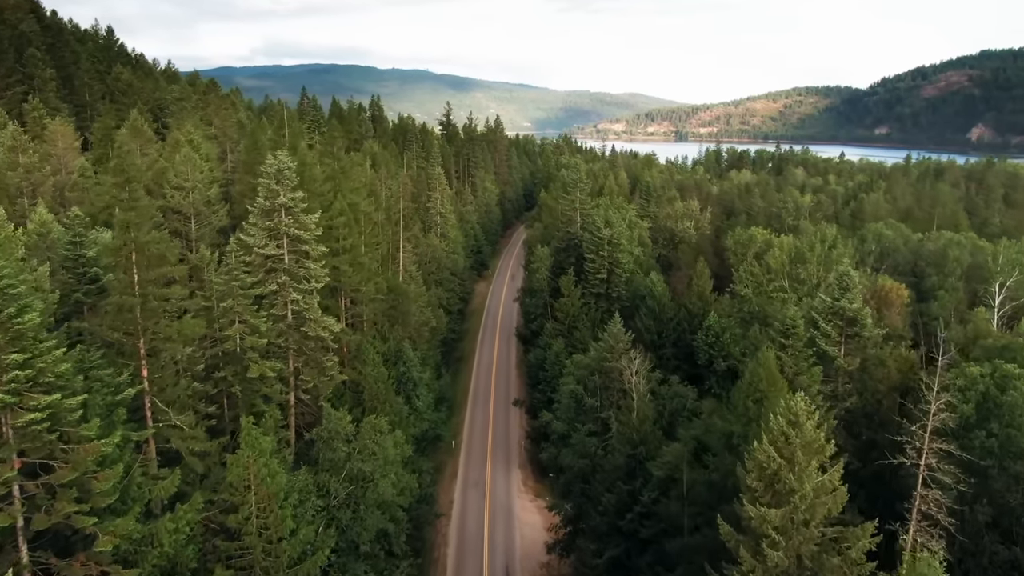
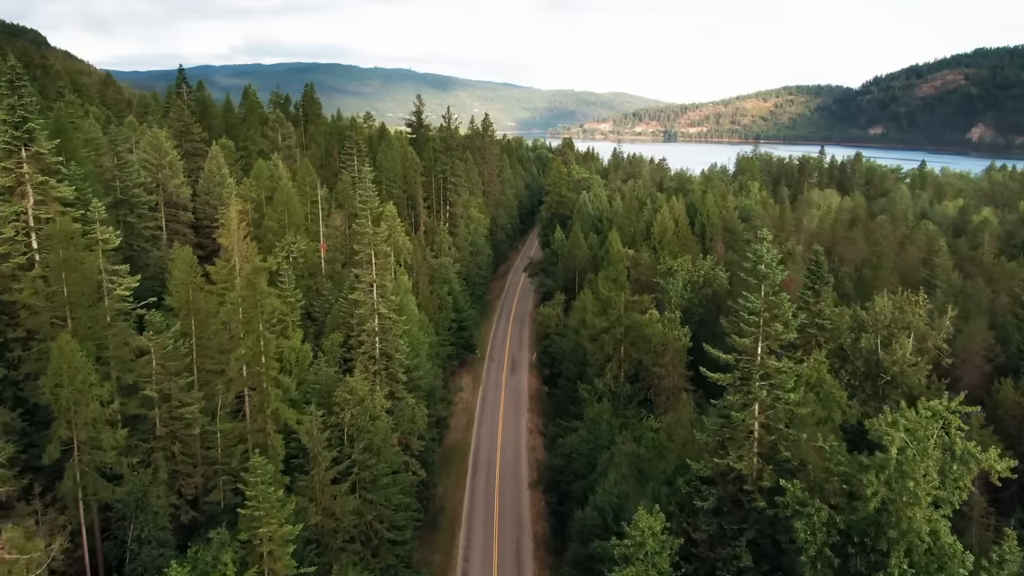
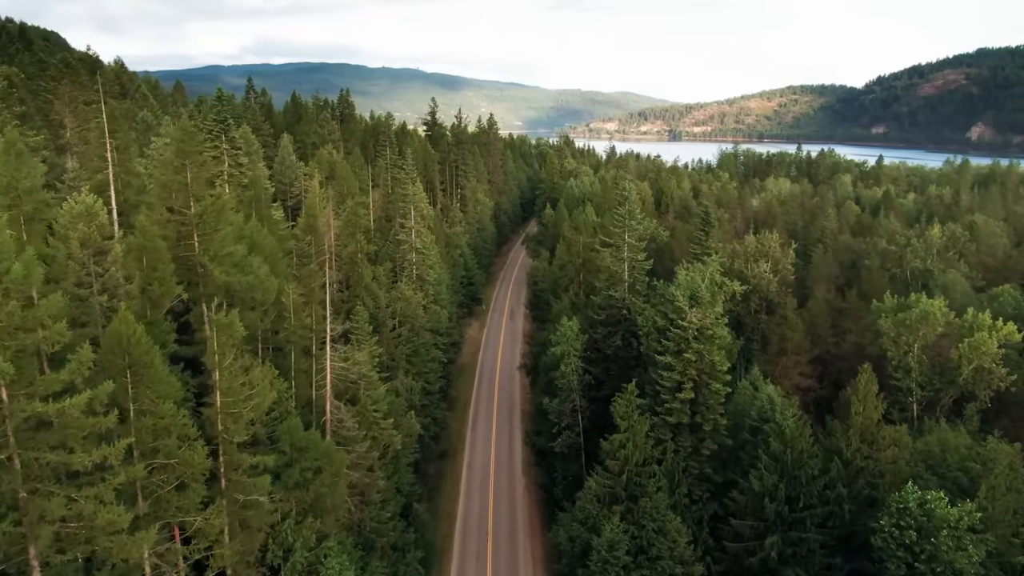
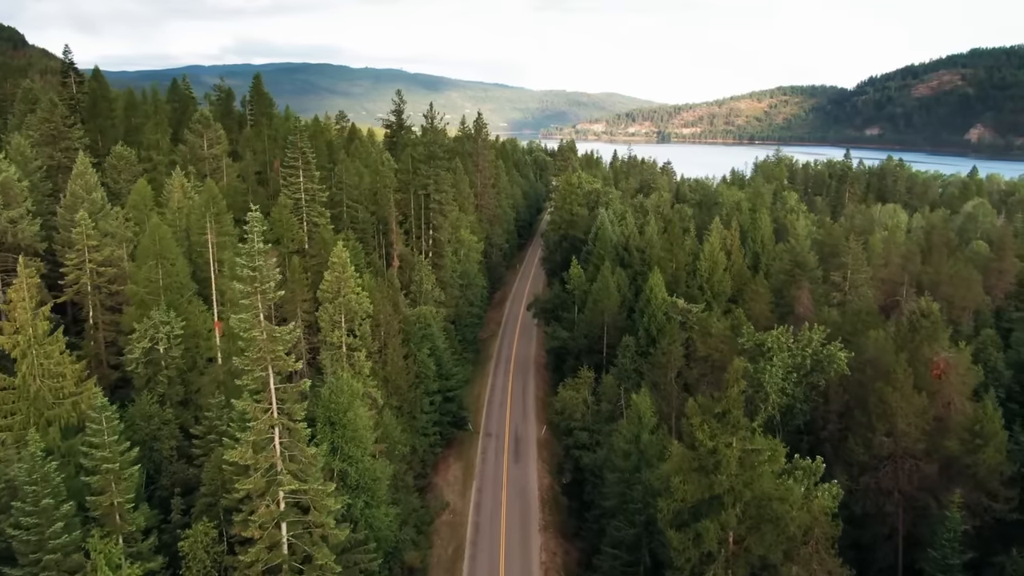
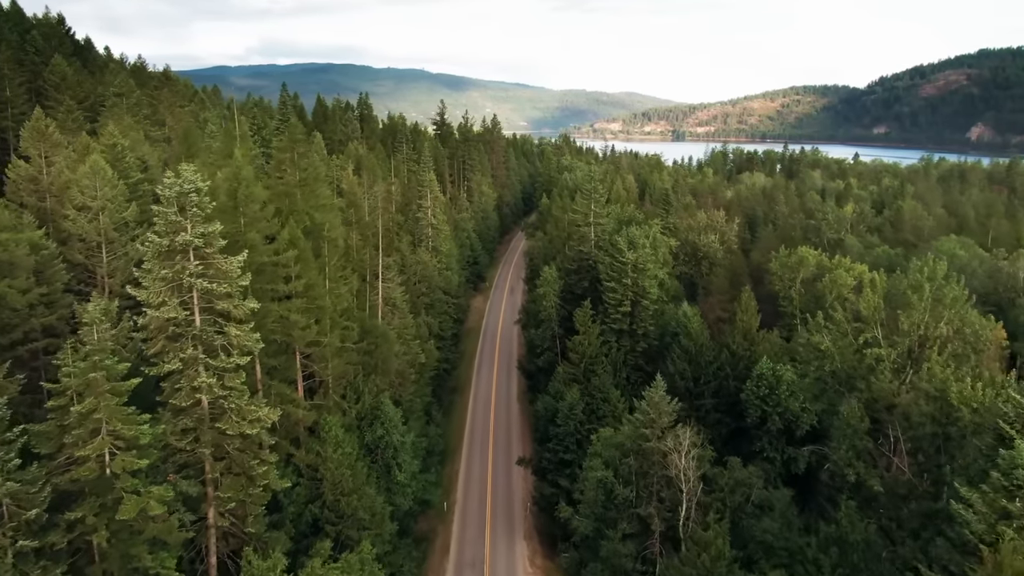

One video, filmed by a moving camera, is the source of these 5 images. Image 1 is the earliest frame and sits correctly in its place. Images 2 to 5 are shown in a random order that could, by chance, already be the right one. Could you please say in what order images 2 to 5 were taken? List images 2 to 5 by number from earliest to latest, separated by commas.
5, 3, 2, 4
